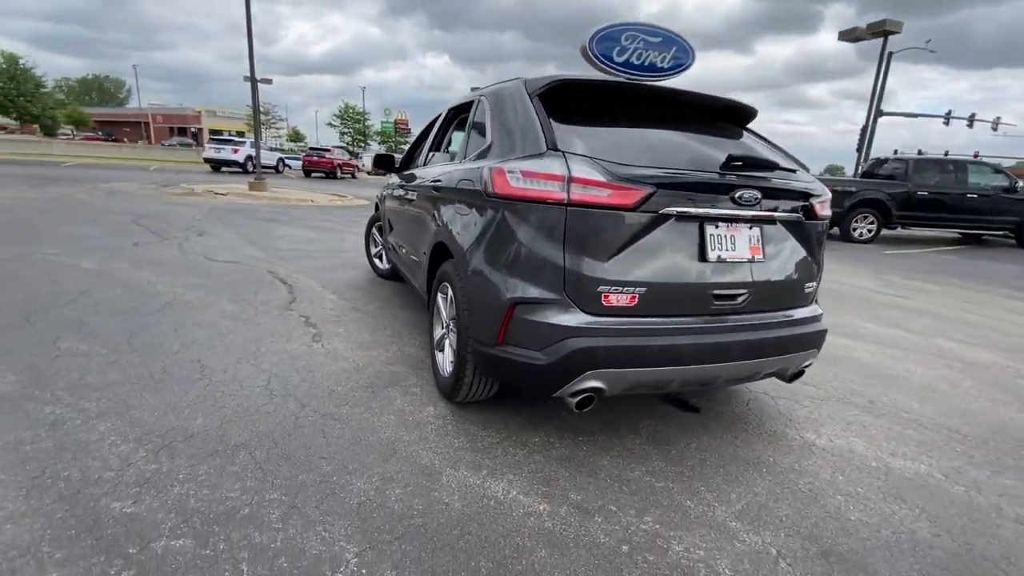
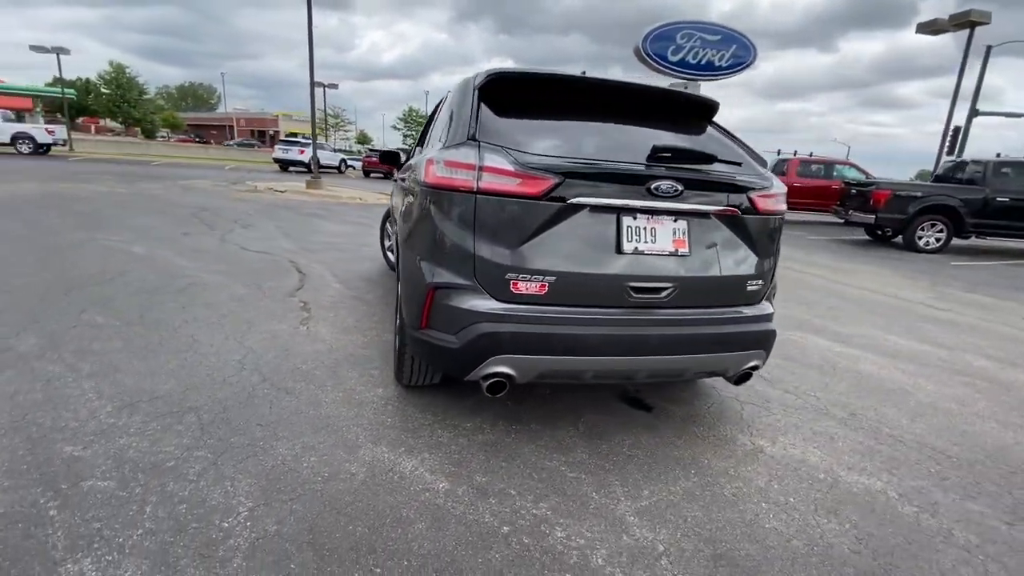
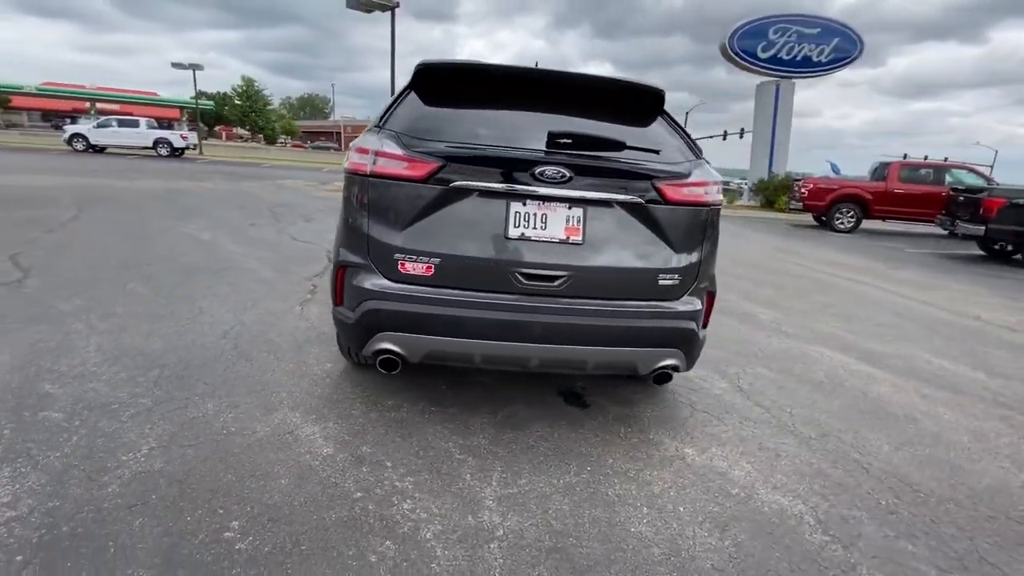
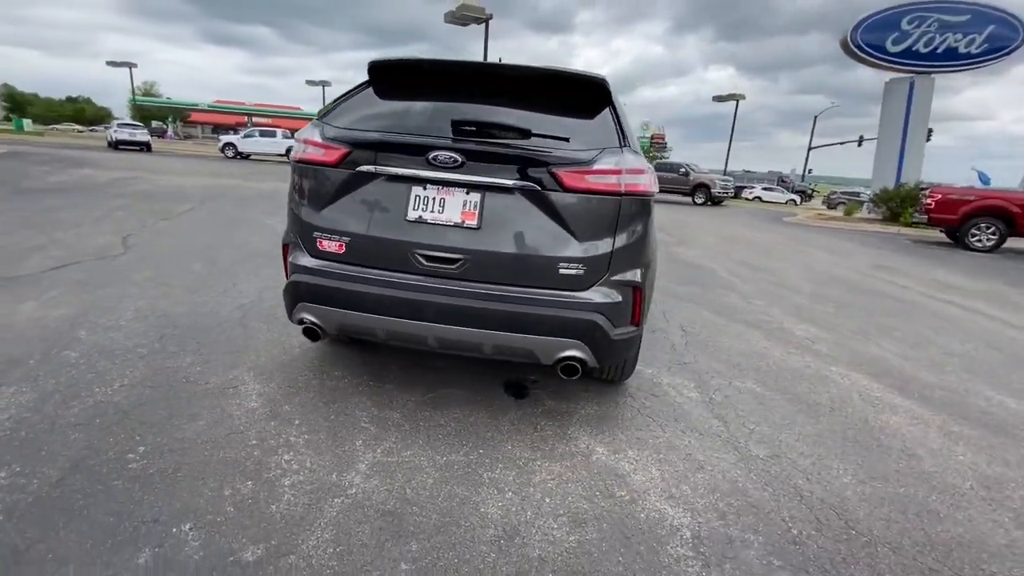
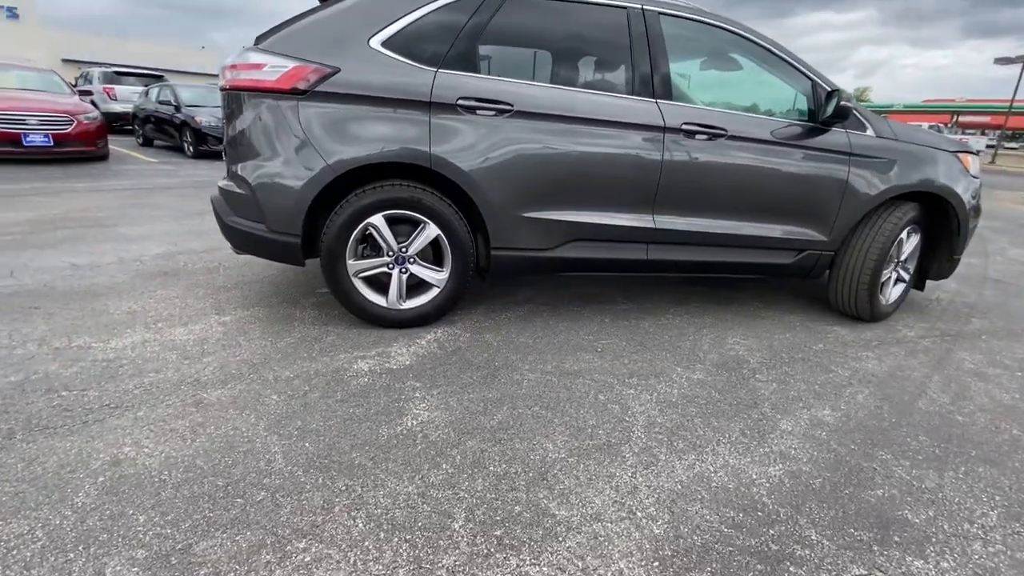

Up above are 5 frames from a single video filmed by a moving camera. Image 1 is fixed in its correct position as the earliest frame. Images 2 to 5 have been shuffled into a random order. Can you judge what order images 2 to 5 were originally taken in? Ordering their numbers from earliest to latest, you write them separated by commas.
2, 3, 4, 5
